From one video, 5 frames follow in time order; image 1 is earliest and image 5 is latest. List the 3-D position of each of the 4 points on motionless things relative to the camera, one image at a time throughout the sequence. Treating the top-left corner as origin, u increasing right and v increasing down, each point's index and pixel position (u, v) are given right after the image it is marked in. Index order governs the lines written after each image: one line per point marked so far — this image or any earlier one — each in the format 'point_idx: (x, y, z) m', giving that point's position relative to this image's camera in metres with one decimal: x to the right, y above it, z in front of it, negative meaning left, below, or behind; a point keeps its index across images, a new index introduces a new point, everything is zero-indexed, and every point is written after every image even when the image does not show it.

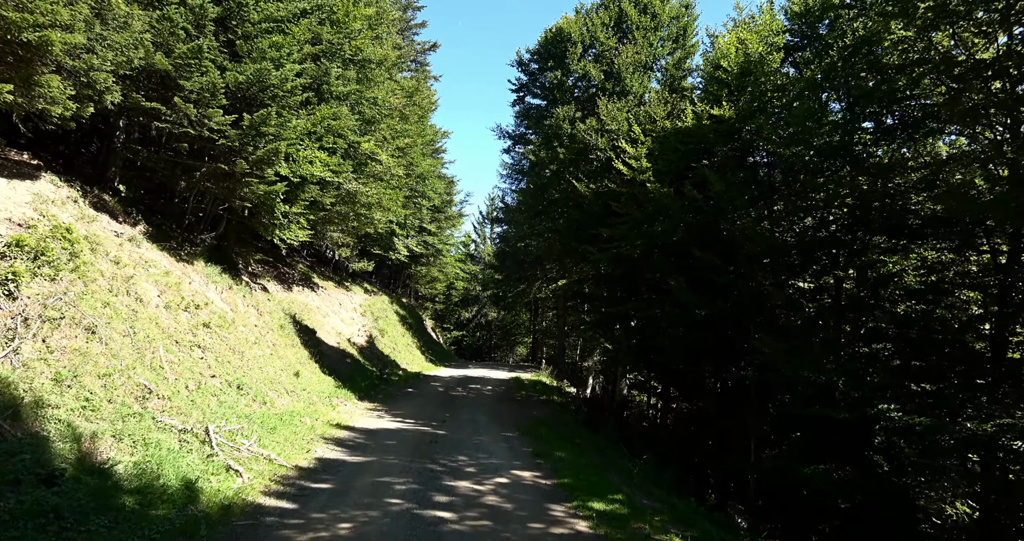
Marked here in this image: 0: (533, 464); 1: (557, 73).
0: (+0.4, -3.3, +11.1) m
1: (+1.3, +5.8, +19.3) m
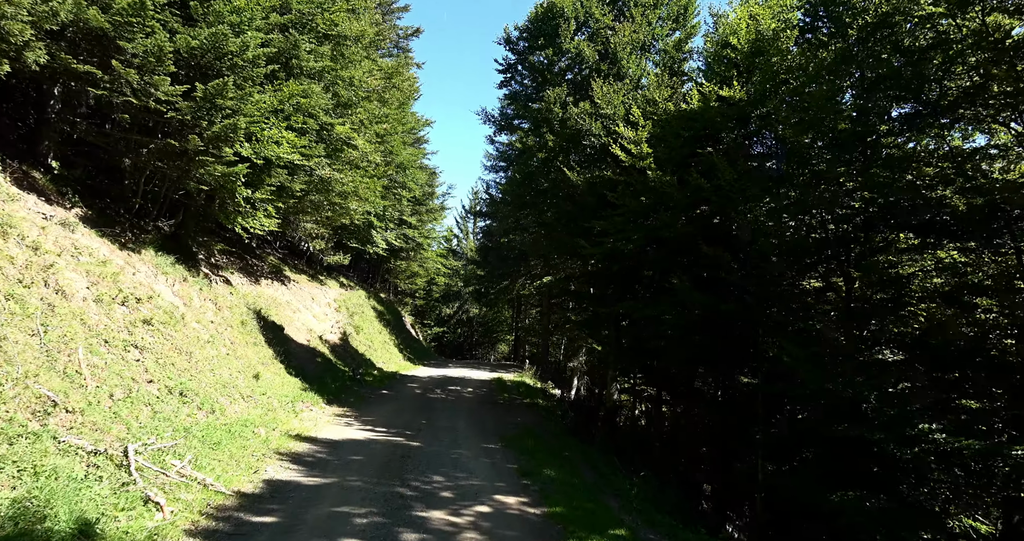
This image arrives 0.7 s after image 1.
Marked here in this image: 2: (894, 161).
0: (+0.1, -3.2, +9.7) m
1: (+1.0, +5.9, +17.8) m
2: (+6.7, +1.9, +11.5) m
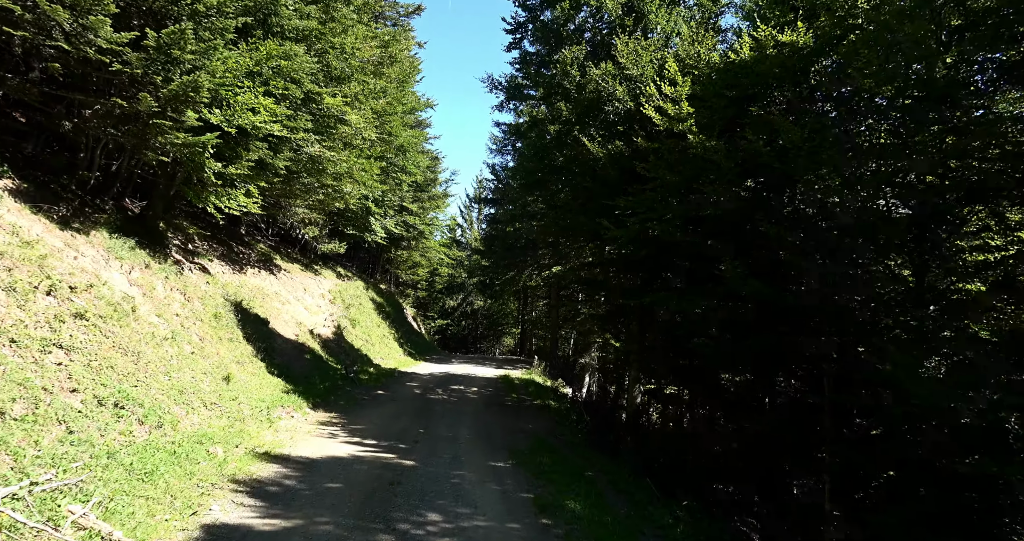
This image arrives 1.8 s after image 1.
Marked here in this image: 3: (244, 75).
0: (+0.3, -2.9, +7.6) m
1: (+1.2, +6.2, +15.7) m
2: (+6.9, +2.1, +9.4) m
3: (-5.7, +4.1, +14.0) m
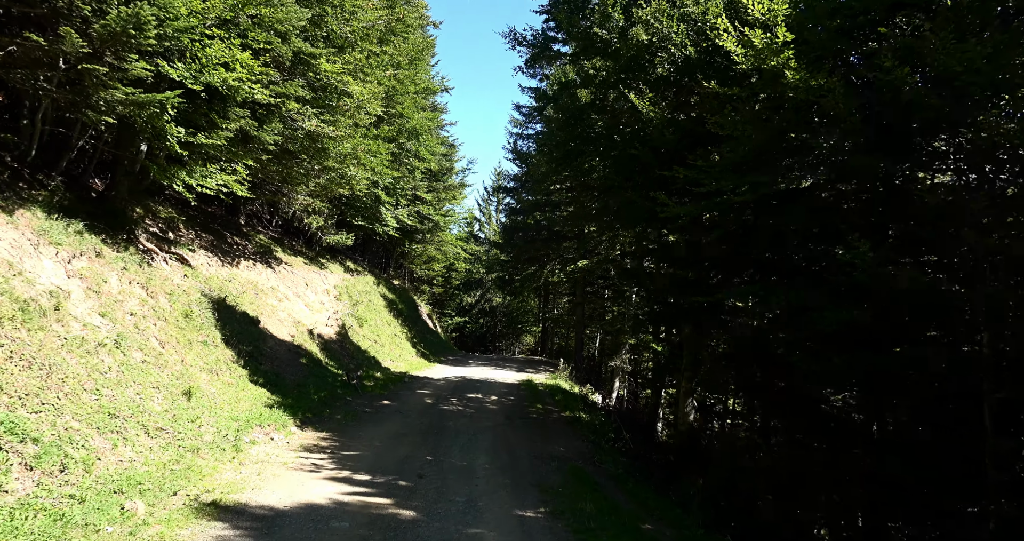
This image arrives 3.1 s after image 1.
0: (+0.6, -2.8, +5.0) m
1: (+1.7, +6.4, +12.9) m
2: (+7.2, +2.3, +6.5) m
3: (-5.2, +4.3, +11.5) m
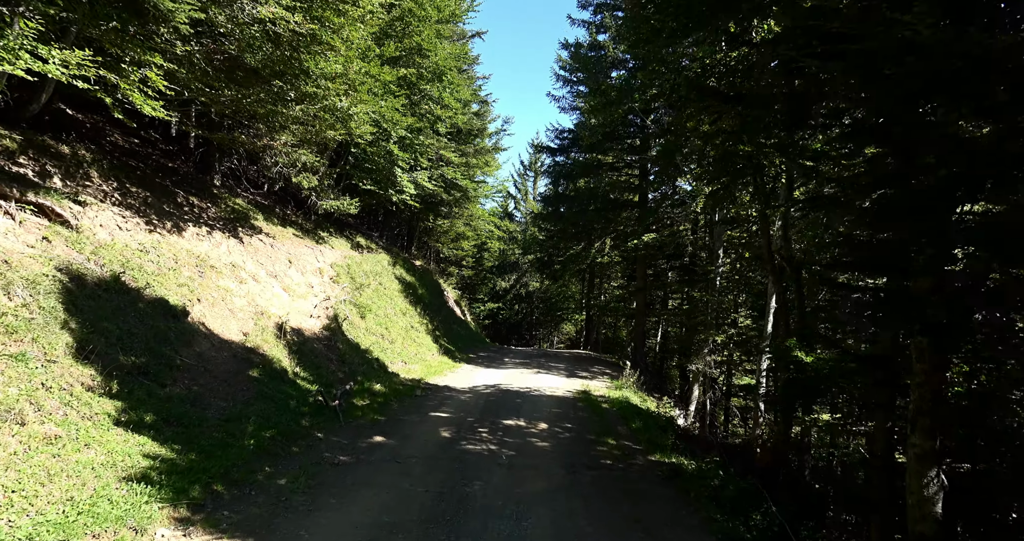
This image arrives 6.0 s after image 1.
0: (+1.0, -2.5, -1.3) m
1: (+2.6, +6.9, +6.3) m
2: (+7.7, +2.6, -0.3) m
3: (-4.4, +4.8, +5.3) m
